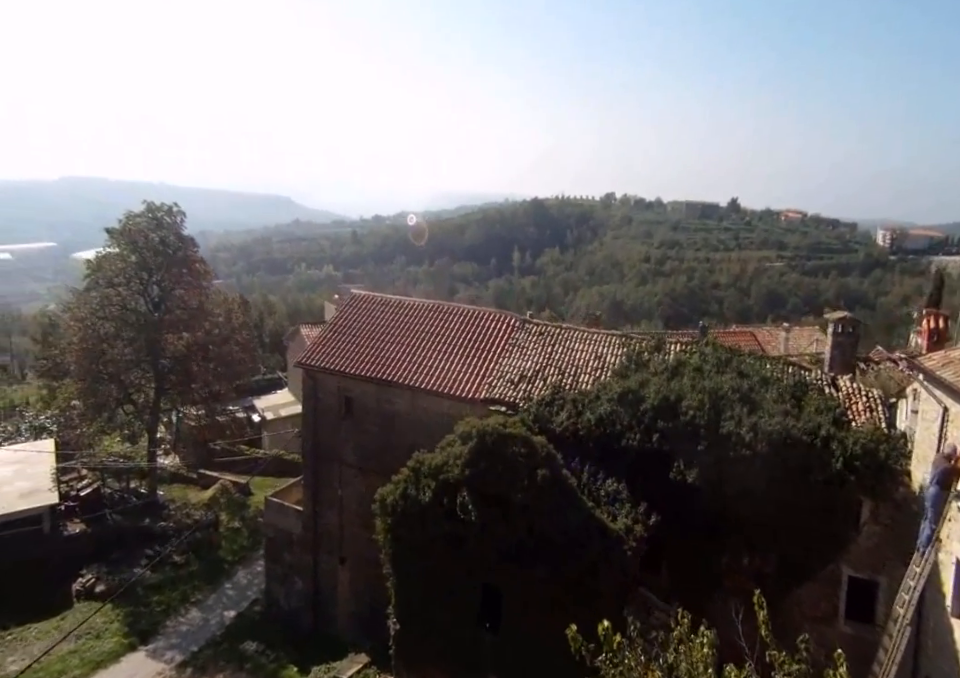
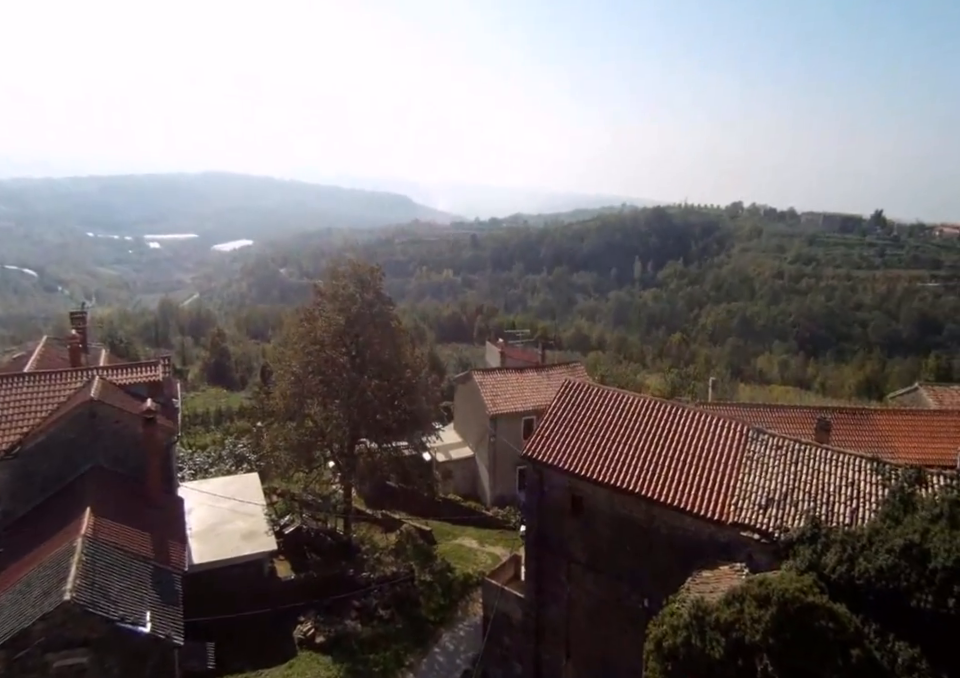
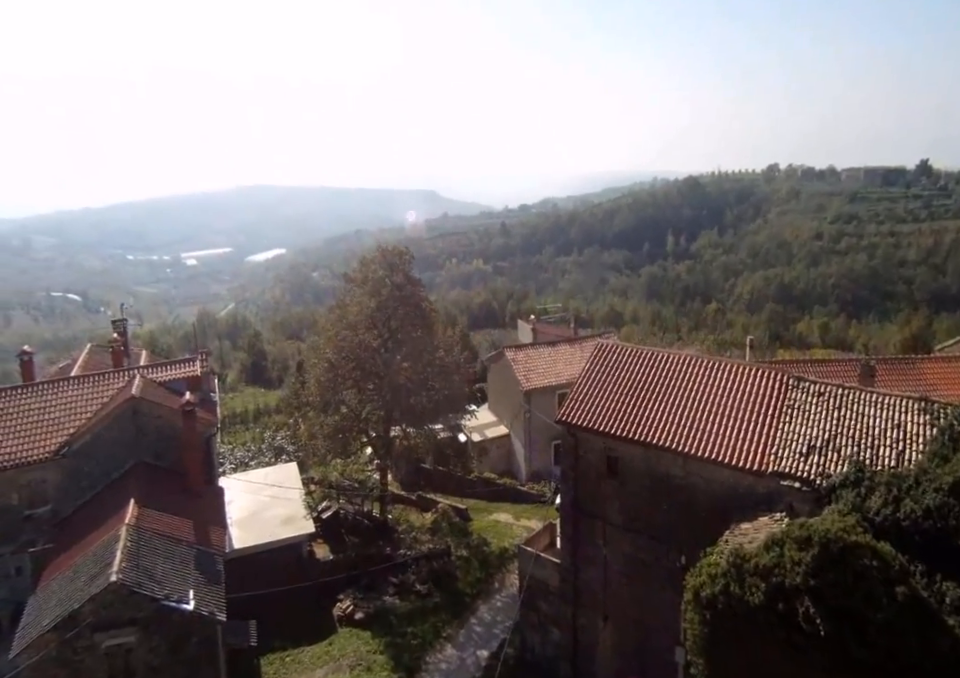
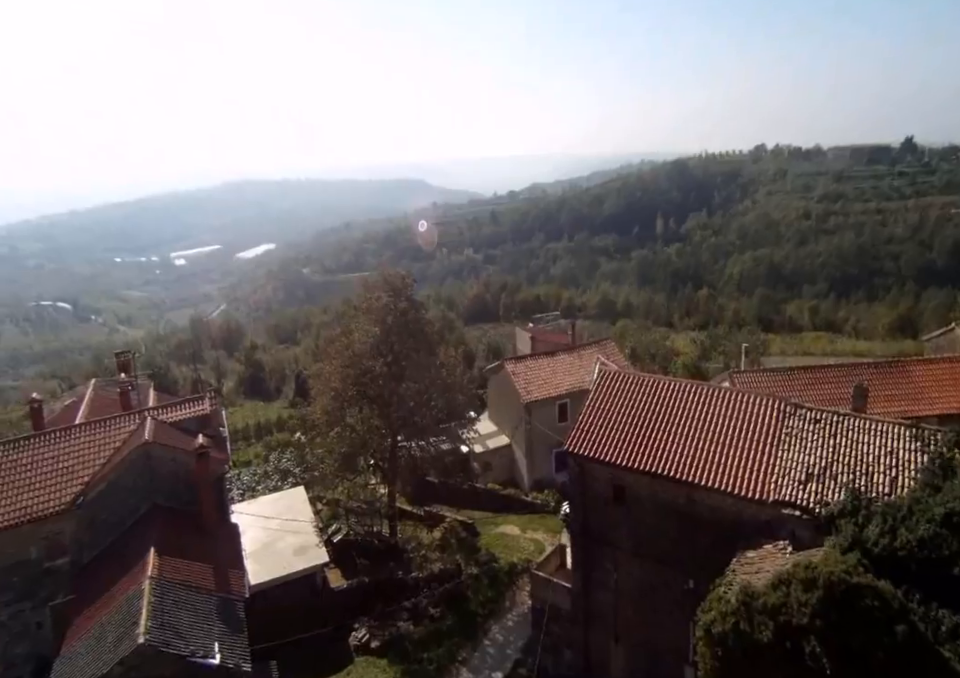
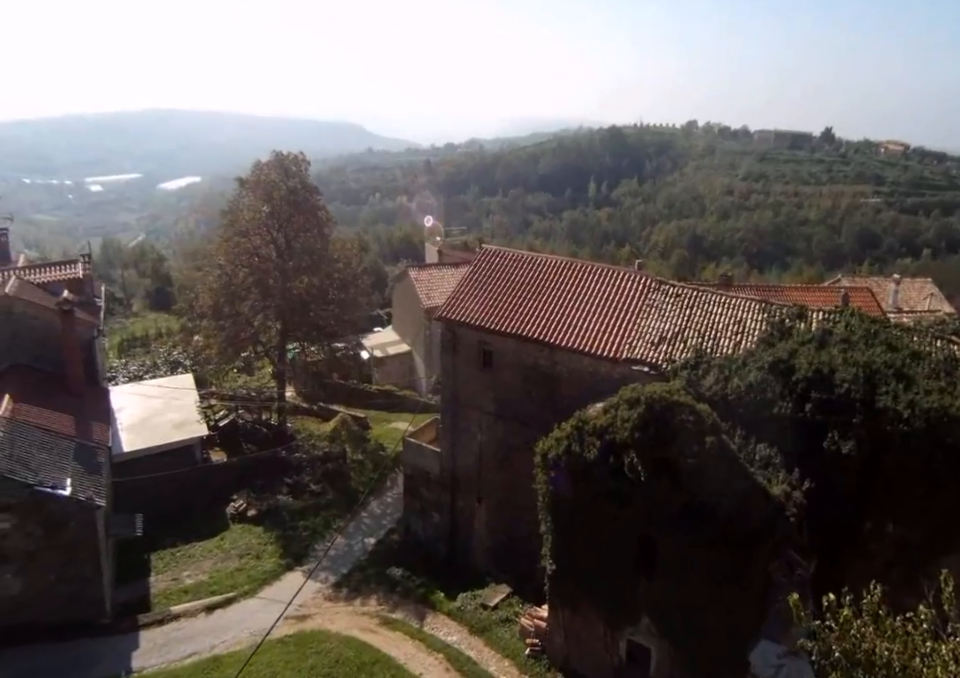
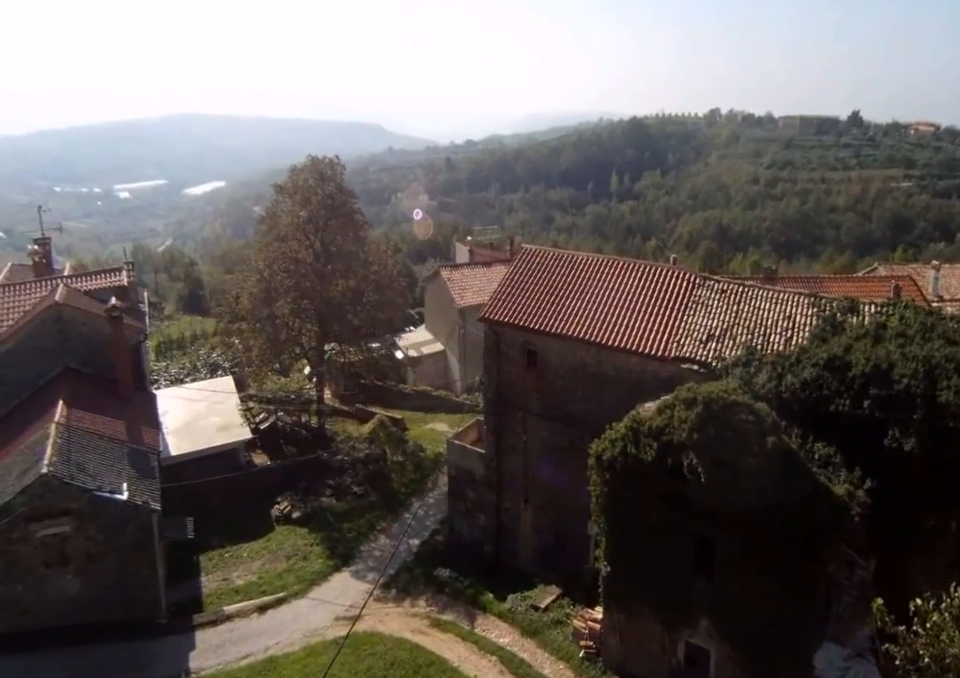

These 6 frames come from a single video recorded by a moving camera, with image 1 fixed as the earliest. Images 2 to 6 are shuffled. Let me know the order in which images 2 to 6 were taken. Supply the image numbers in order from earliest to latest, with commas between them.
5, 6, 3, 2, 4
